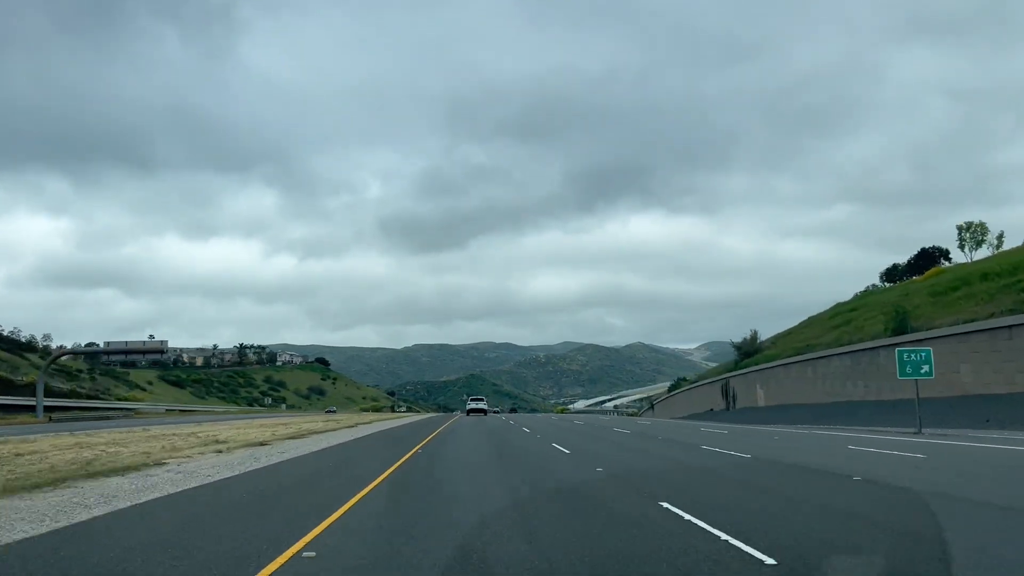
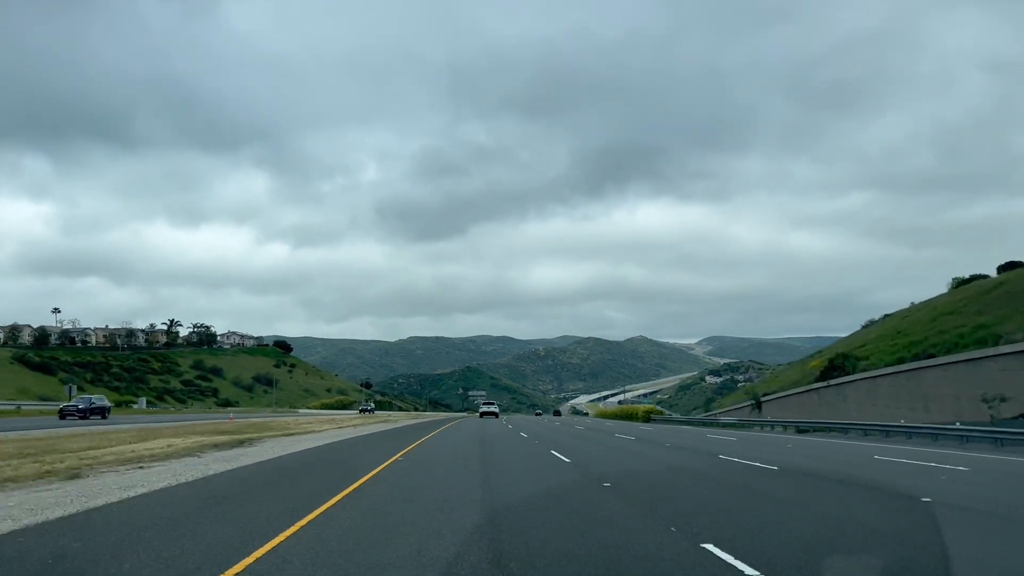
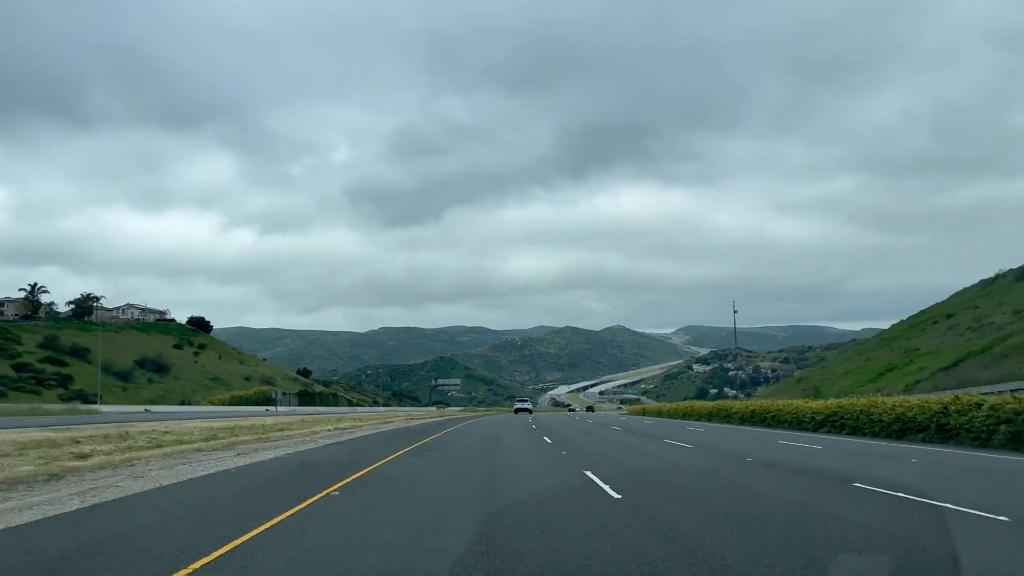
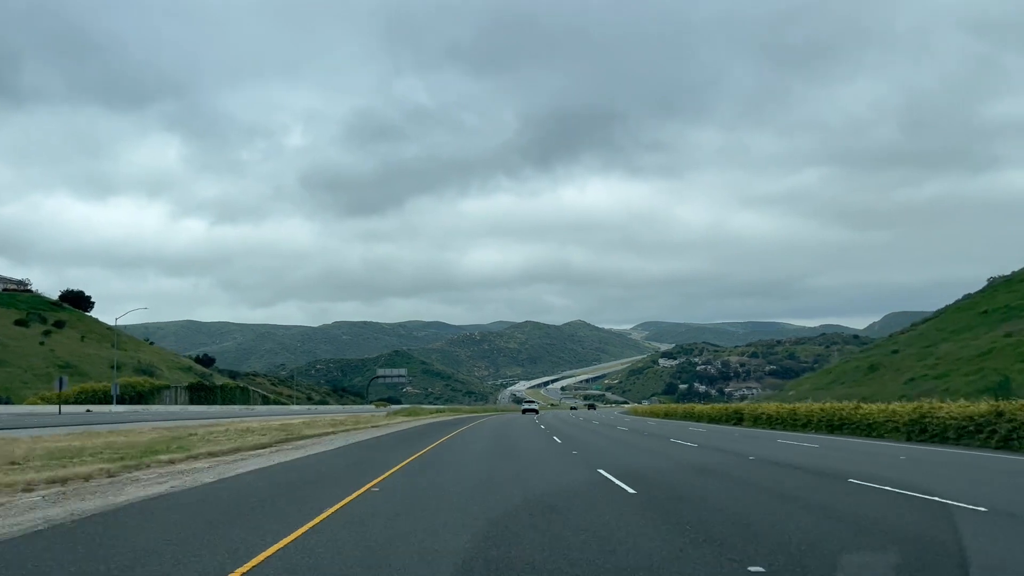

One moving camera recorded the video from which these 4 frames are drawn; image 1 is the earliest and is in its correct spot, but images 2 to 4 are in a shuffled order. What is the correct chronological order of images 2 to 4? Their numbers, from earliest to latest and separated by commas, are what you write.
2, 3, 4
